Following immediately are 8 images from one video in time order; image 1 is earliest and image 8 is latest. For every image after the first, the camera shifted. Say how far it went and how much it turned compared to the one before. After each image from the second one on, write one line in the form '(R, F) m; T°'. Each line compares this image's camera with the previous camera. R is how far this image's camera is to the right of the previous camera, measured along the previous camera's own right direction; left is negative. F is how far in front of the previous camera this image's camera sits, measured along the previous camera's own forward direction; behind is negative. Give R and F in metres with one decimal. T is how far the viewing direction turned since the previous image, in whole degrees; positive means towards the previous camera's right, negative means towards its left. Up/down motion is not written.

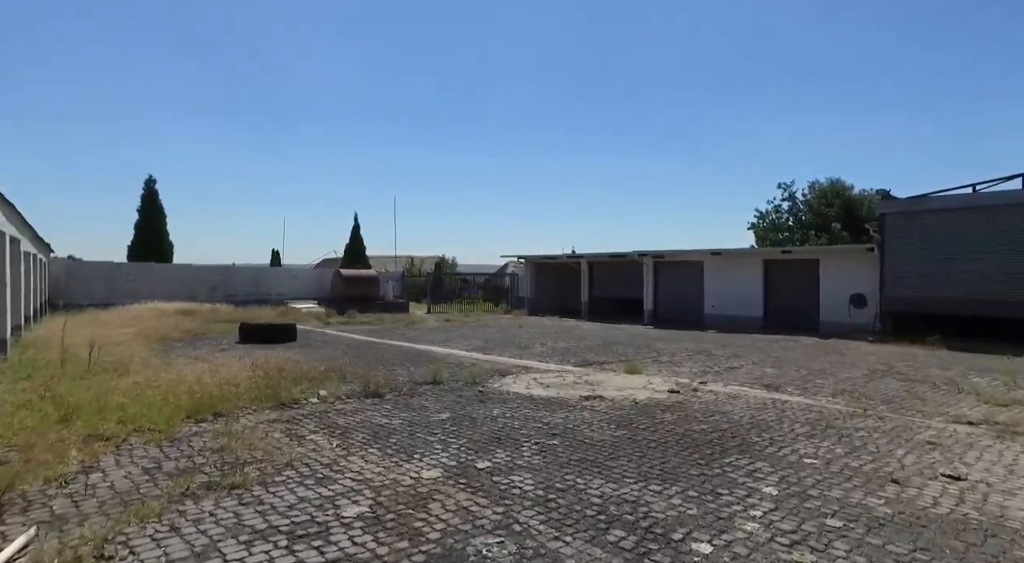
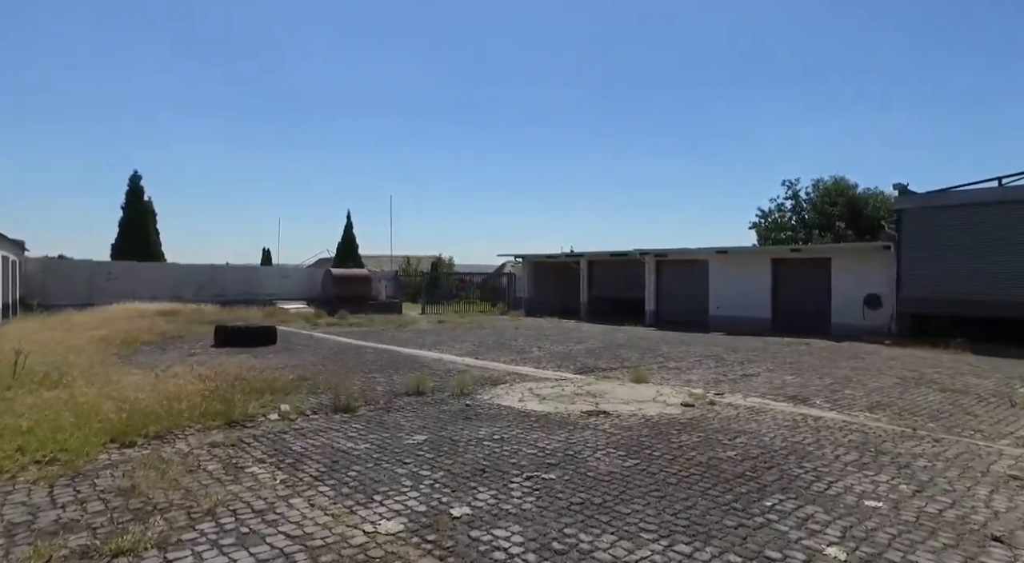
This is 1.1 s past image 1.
(+0.1, +1.0) m; 0°
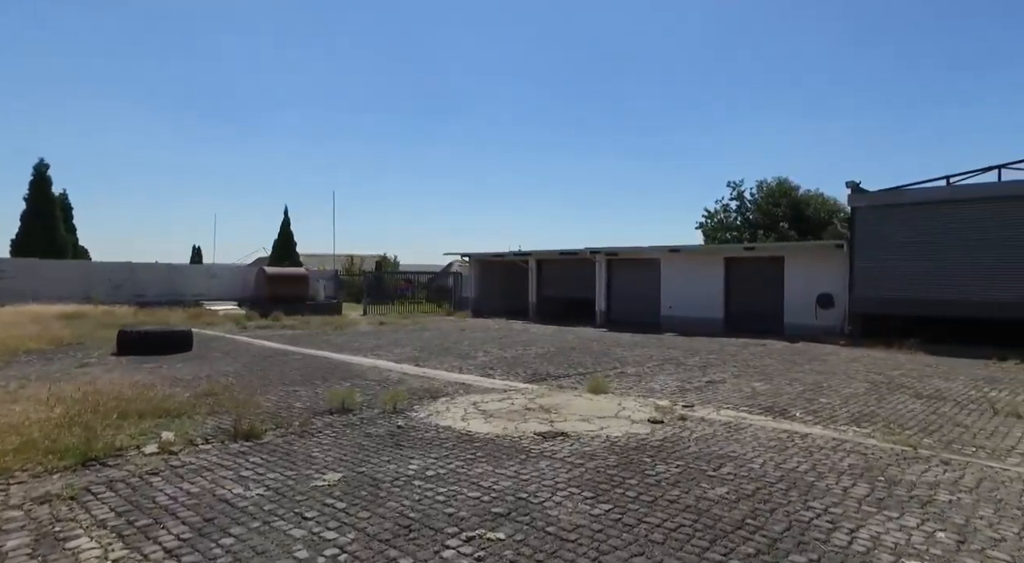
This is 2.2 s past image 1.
(+0.1, +1.1) m; +5°
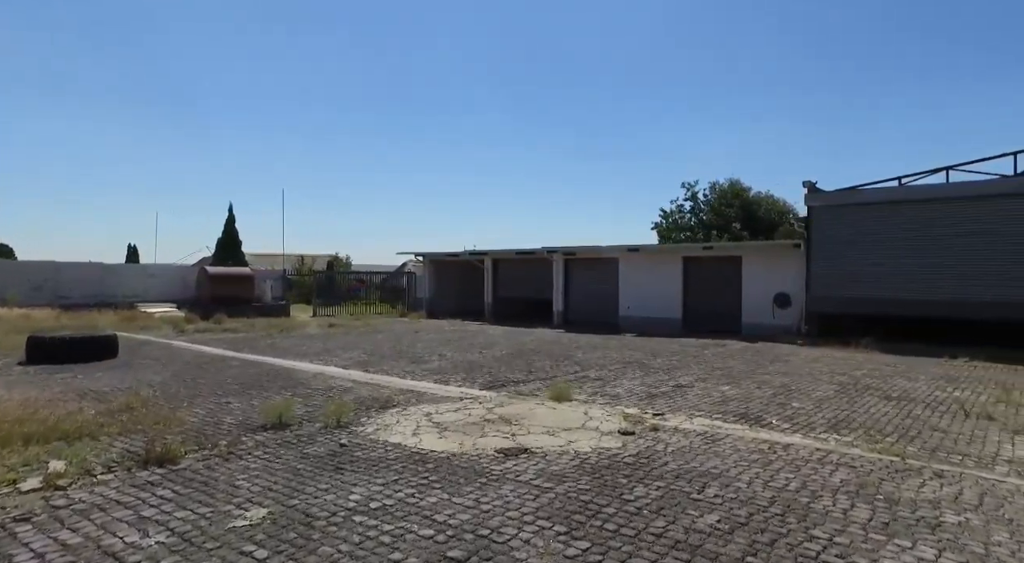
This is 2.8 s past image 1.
(0.0, +0.6) m; +4°
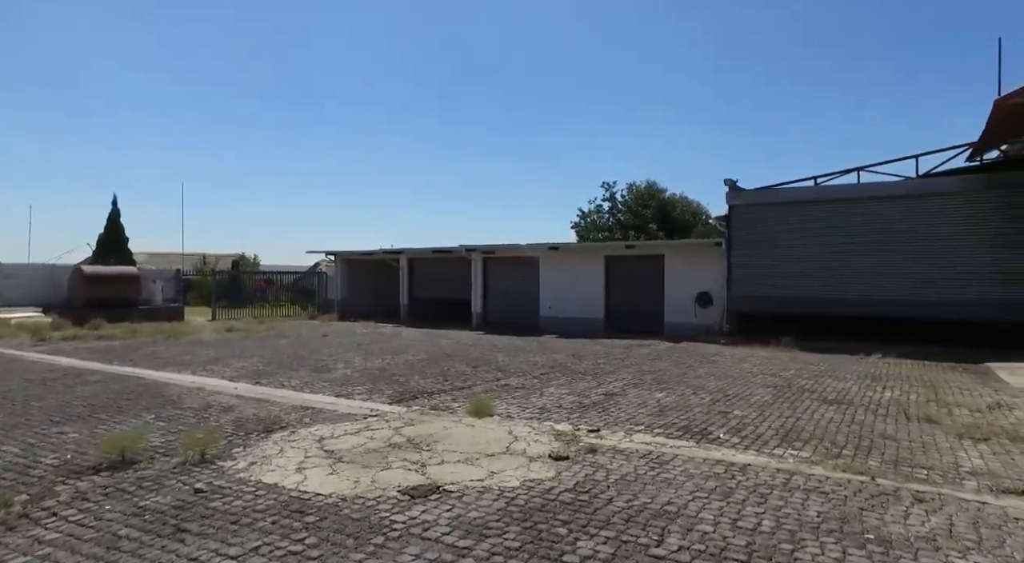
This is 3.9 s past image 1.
(+0.1, +1.0) m; +7°
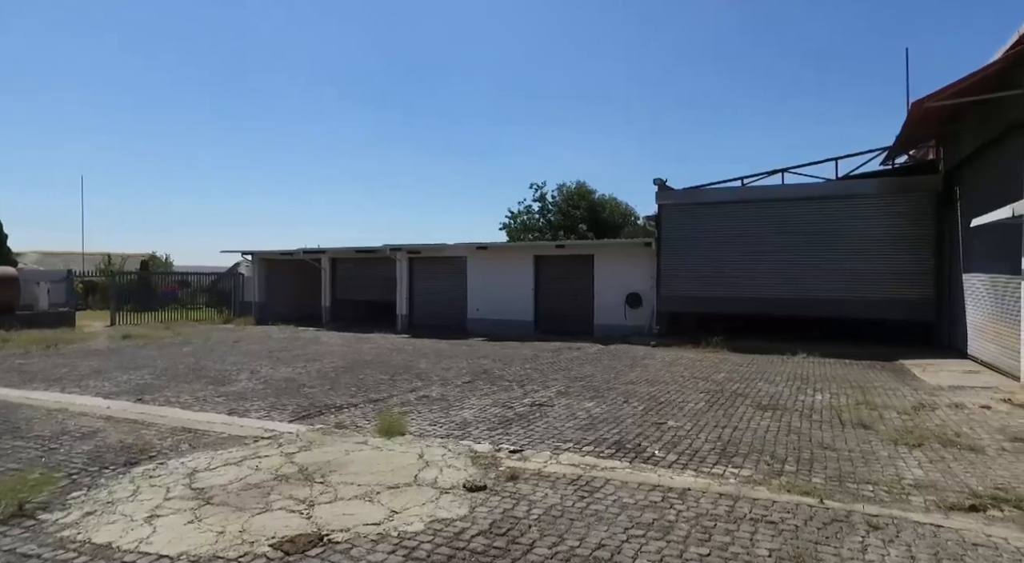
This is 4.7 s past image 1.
(+0.2, +0.7) m; +6°
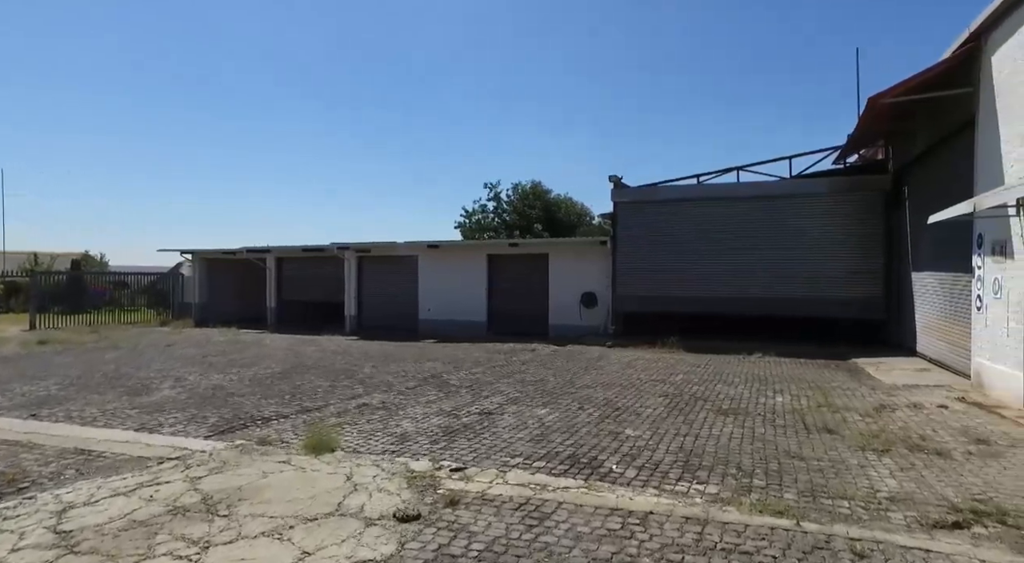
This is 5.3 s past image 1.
(+0.1, +0.6) m; +4°
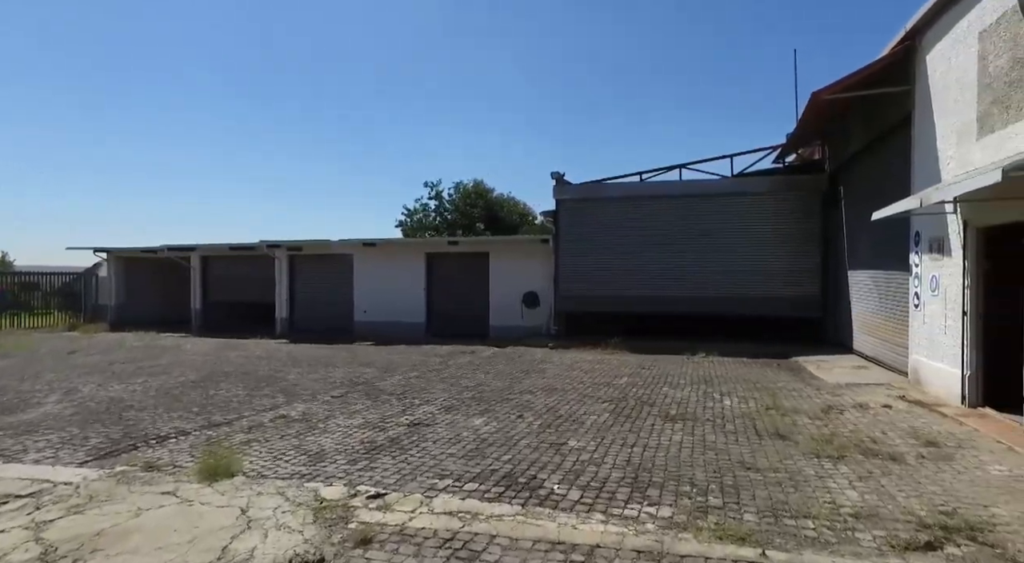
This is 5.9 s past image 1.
(+0.1, +0.6) m; +5°
